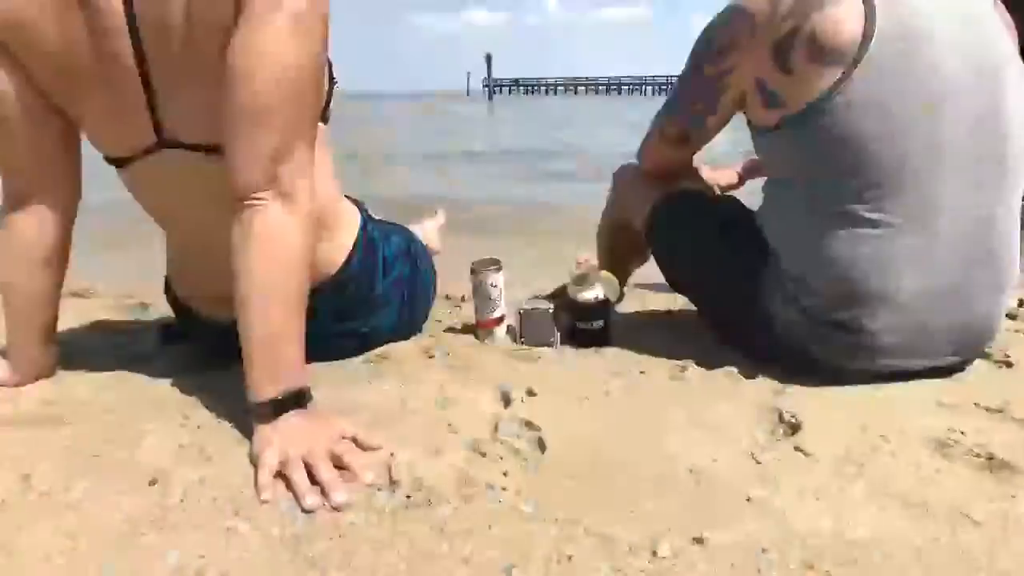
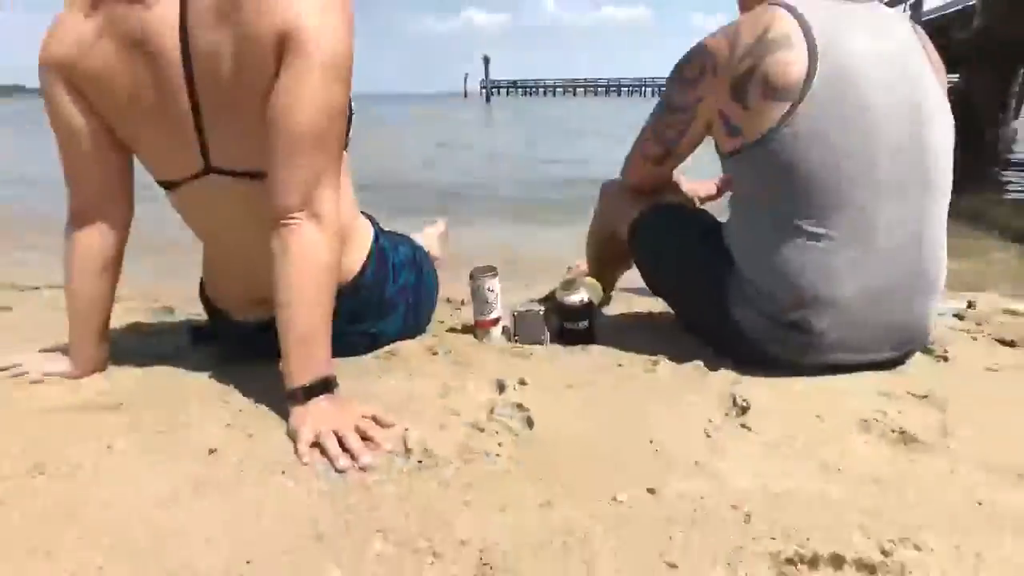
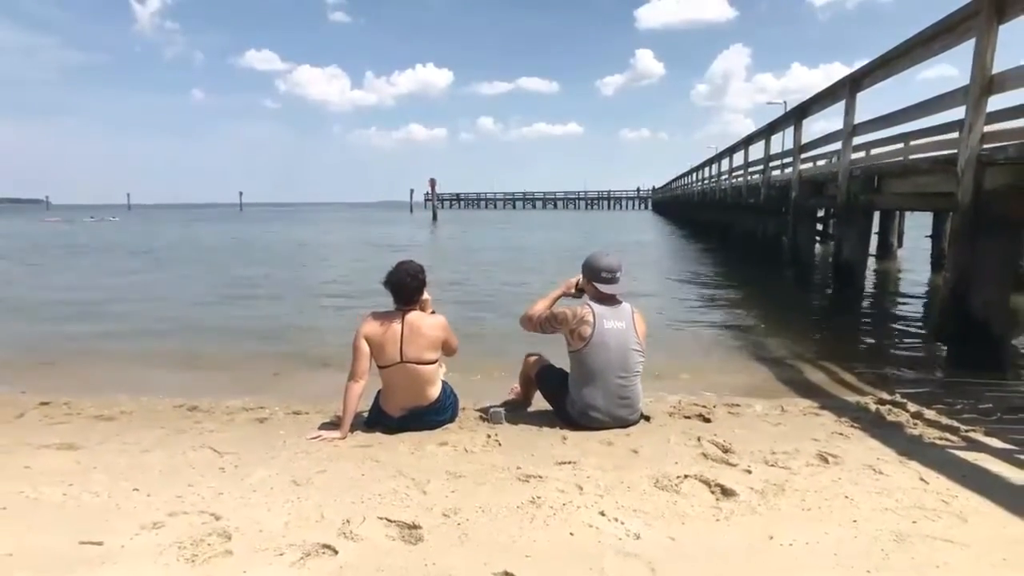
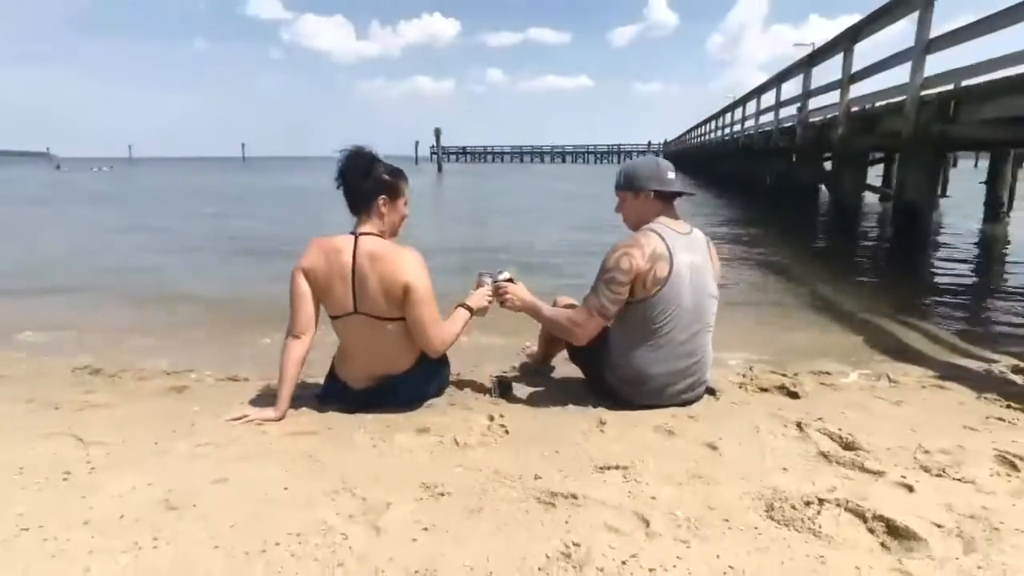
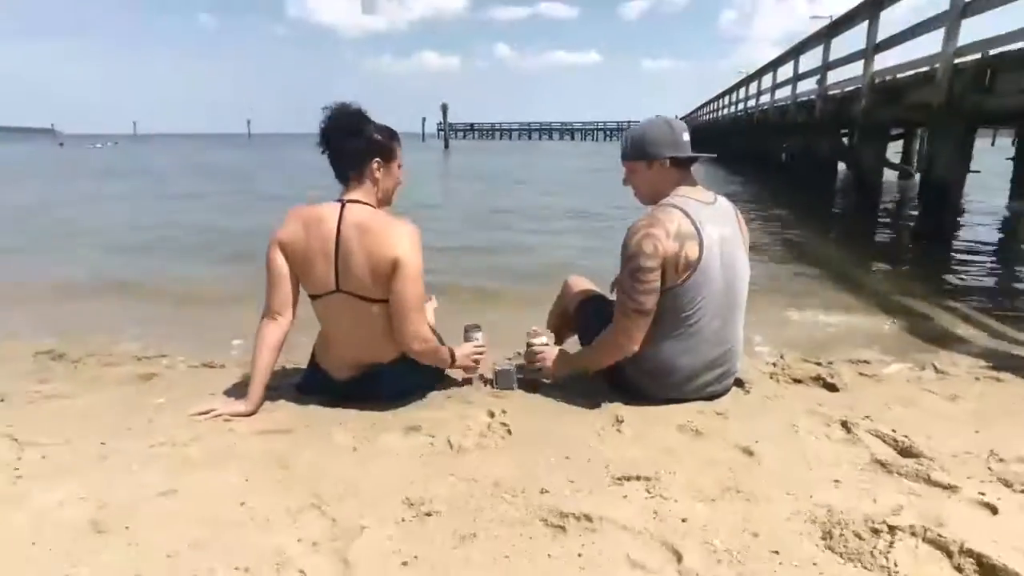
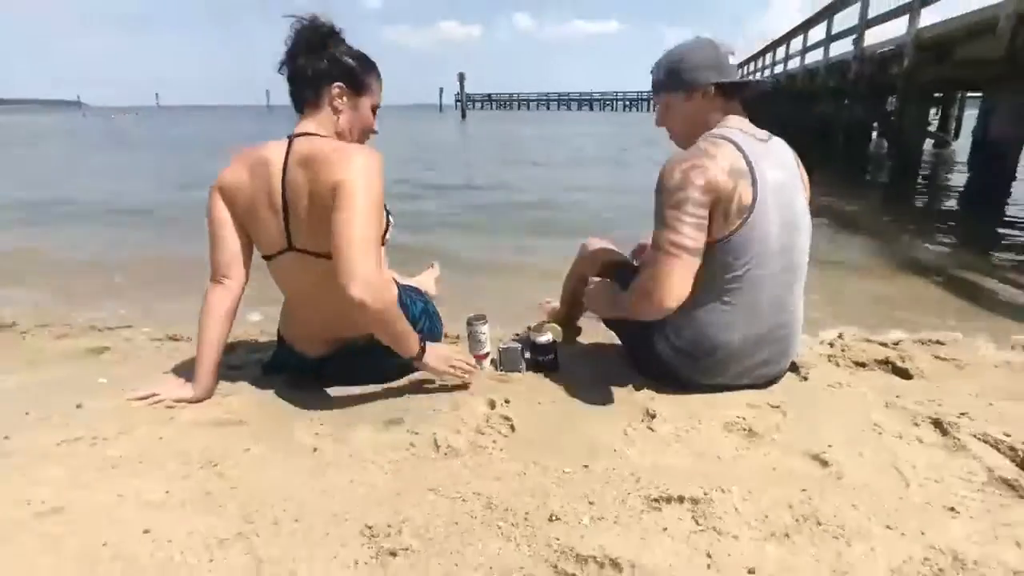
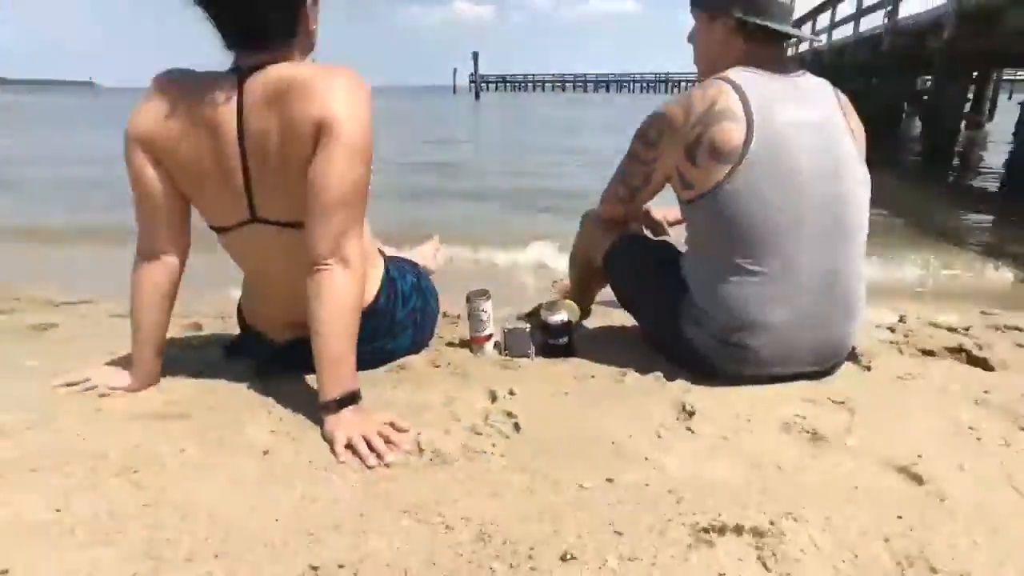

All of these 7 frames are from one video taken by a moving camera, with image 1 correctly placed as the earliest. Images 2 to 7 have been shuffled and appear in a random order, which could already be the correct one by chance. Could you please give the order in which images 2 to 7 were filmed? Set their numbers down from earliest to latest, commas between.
2, 7, 6, 5, 4, 3
